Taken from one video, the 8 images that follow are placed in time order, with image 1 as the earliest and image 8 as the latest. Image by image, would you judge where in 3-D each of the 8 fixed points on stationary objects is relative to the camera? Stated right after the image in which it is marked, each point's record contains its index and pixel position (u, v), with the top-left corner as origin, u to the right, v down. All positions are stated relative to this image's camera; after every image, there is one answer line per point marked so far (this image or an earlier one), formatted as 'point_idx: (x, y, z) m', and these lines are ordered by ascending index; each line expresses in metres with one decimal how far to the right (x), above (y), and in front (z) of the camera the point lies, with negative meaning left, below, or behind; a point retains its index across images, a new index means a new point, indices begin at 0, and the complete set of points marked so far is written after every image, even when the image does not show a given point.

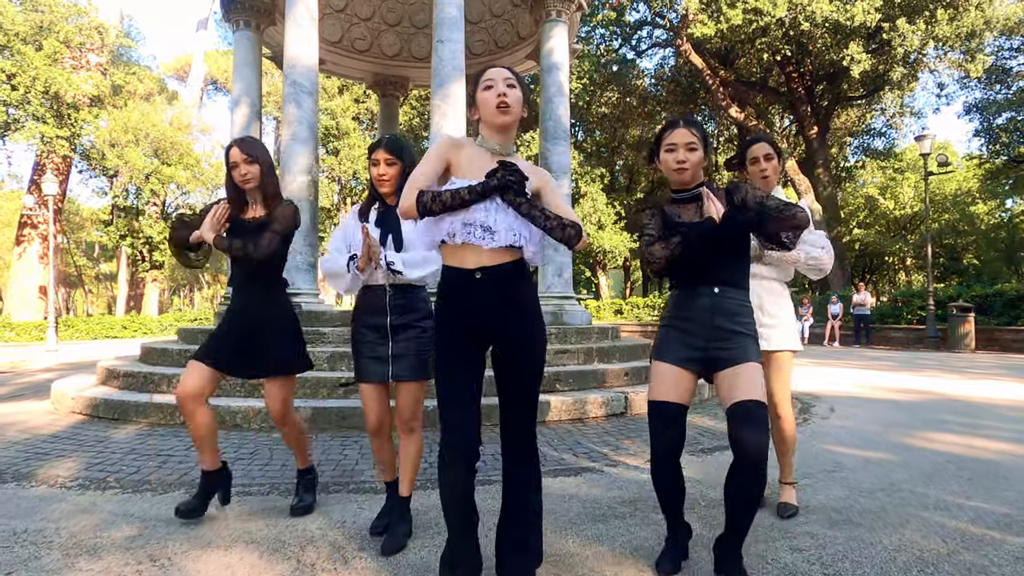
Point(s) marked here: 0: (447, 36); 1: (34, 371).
0: (-0.8, +3.2, +8.2) m
1: (-11.2, -2.0, +15.0) m
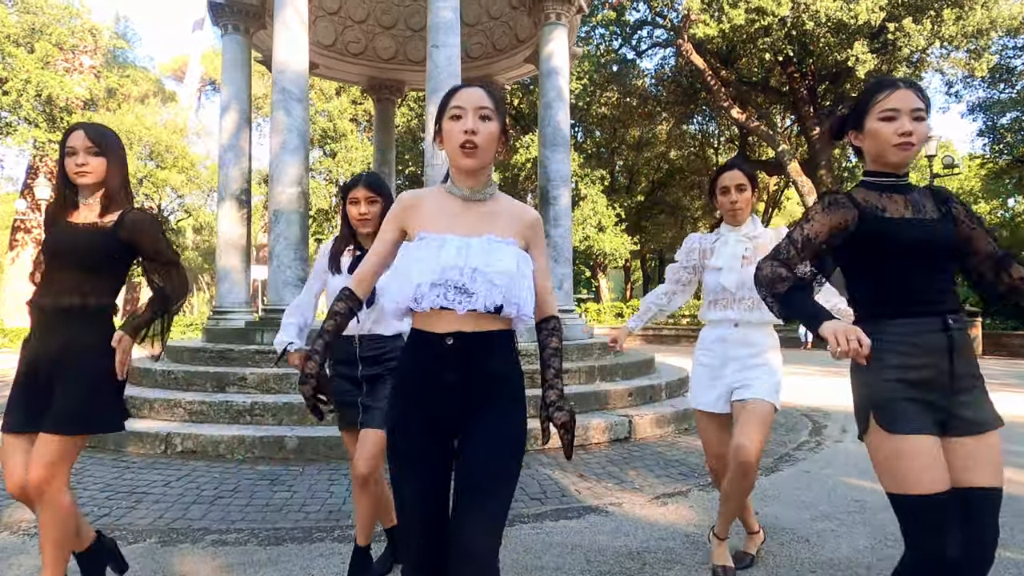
0: (-0.9, +3.0, +7.9) m
1: (-11.3, -2.2, +14.7) m
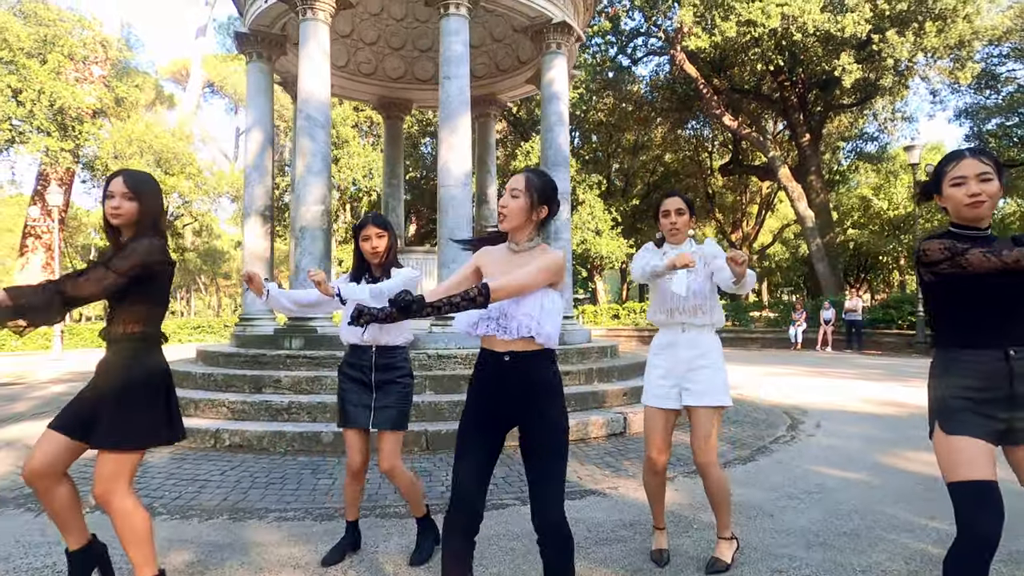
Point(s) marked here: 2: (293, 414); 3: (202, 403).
0: (-0.8, +2.9, +8.6) m
1: (-11.2, -2.3, +15.4) m
2: (-2.3, -1.3, +6.6) m
3: (-3.4, -1.3, +6.9) m
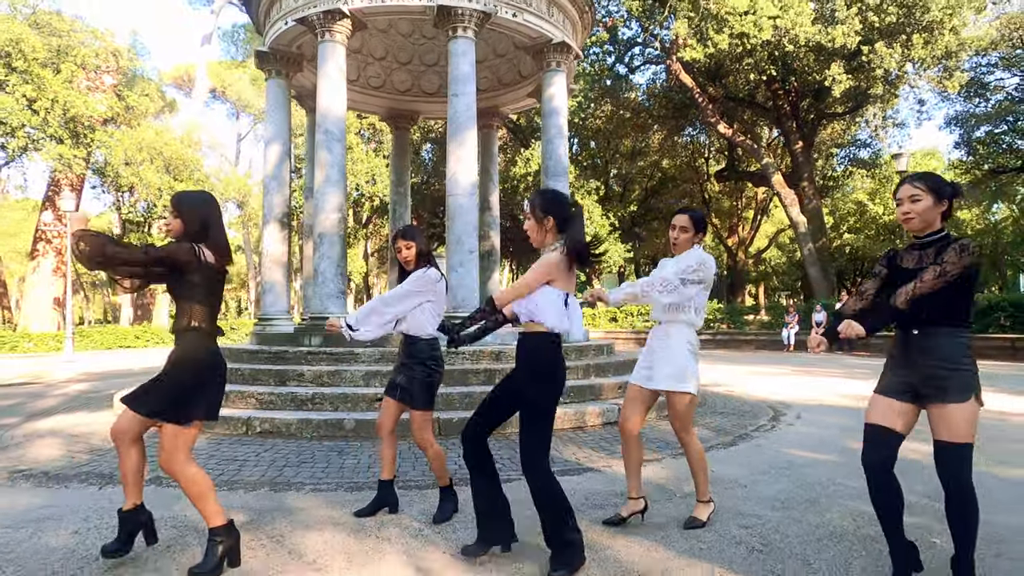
0: (-0.7, +2.9, +9.3) m
1: (-11.2, -2.4, +16.0) m
2: (-2.2, -1.3, +7.2) m
3: (-3.3, -1.3, +7.6) m
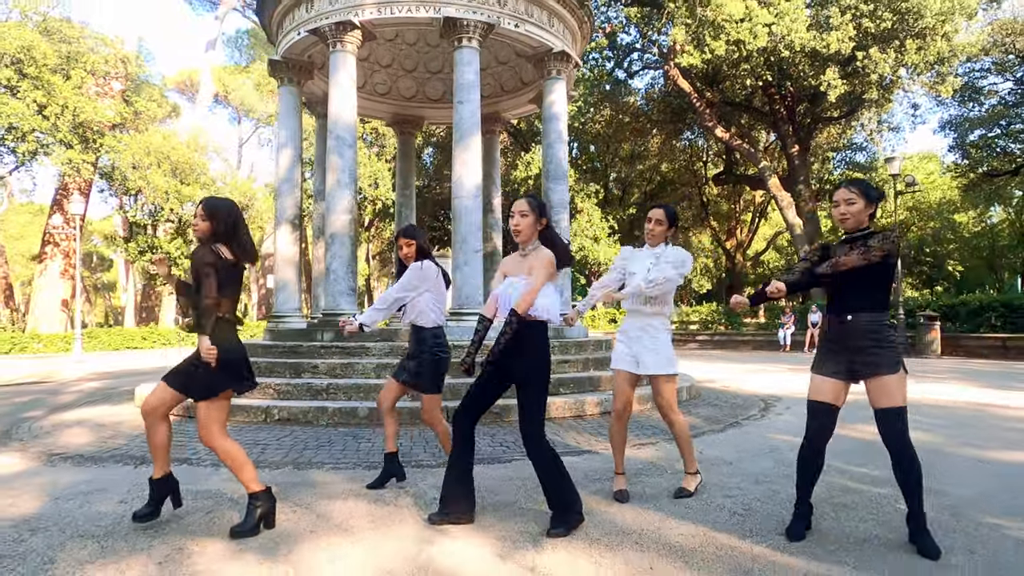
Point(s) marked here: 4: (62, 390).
0: (-0.7, +2.9, +9.7) m
1: (-11.2, -2.4, +16.4) m
2: (-2.2, -1.3, +7.7) m
3: (-3.3, -1.2, +8.0) m
4: (-9.7, -2.2, +13.8) m
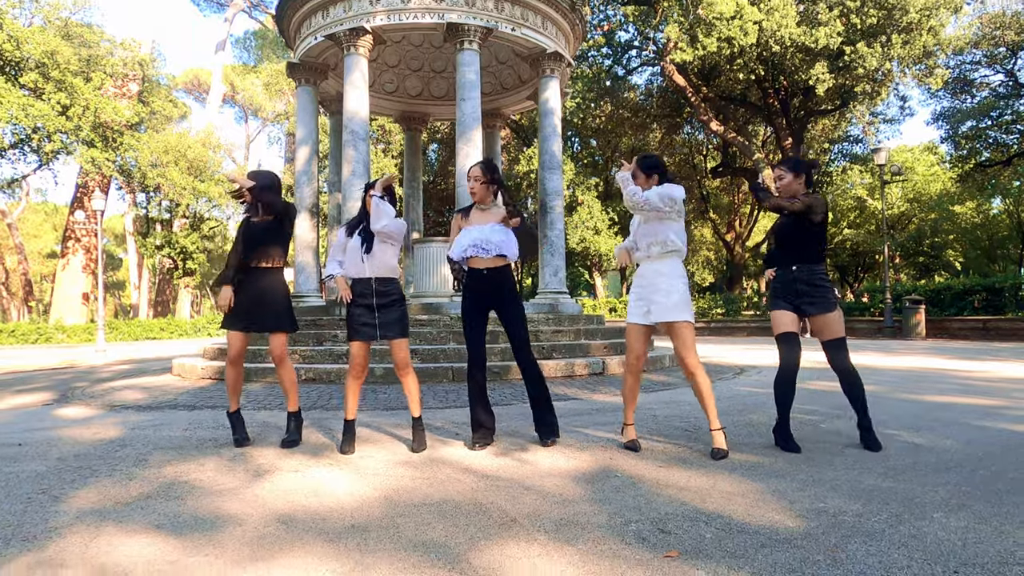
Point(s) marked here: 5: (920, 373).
0: (-0.8, +3.3, +10.7) m
1: (-11.1, -2.1, +17.5) m
2: (-2.2, -1.0, +8.7) m
3: (-3.3, -0.9, +9.0) m
4: (-9.7, -1.9, +14.9) m
5: (+6.5, -1.4, +10.1) m
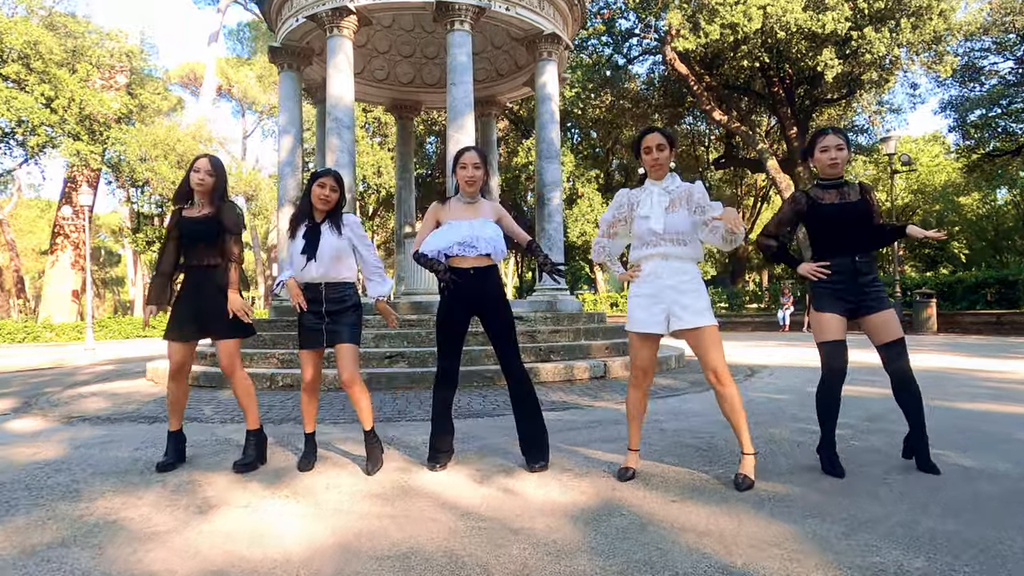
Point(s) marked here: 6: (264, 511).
0: (-0.8, +3.3, +10.0) m
1: (-11.2, -2.1, +16.9) m
2: (-2.3, -0.9, +8.1) m
3: (-3.4, -0.9, +8.4) m
4: (-9.8, -1.9, +14.3) m
5: (+6.4, -1.3, +9.5) m
6: (-1.4, -1.3, +3.6) m
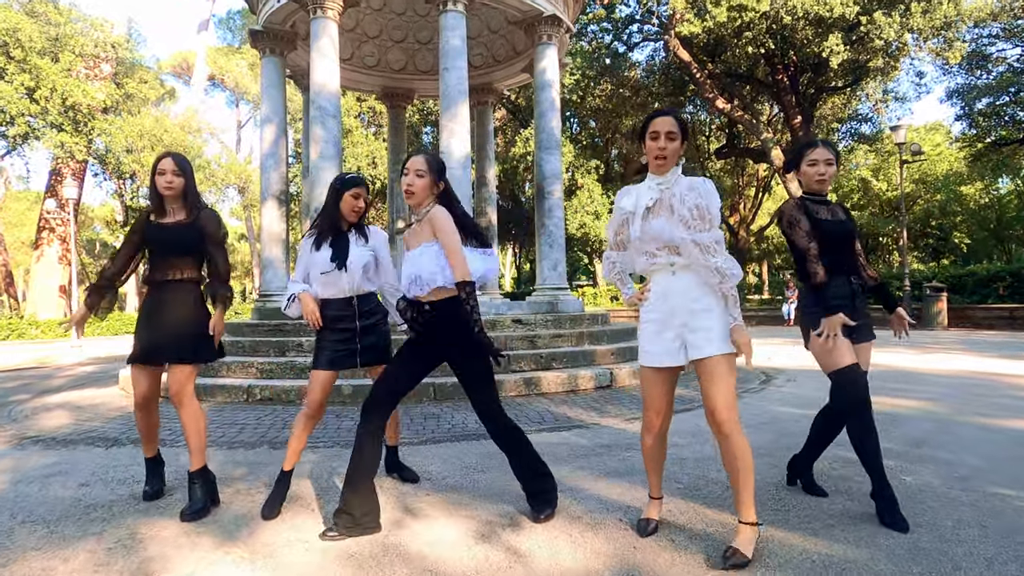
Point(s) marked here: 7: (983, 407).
0: (-0.9, +3.3, +9.3) m
1: (-11.2, -2.0, +16.3) m
2: (-2.3, -1.0, +7.4) m
3: (-3.4, -0.9, +7.8) m
4: (-9.8, -1.9, +13.6) m
5: (+6.4, -1.3, +8.9) m
6: (-1.4, -1.4, +2.9) m
7: (+4.9, -1.2, +6.6) m
